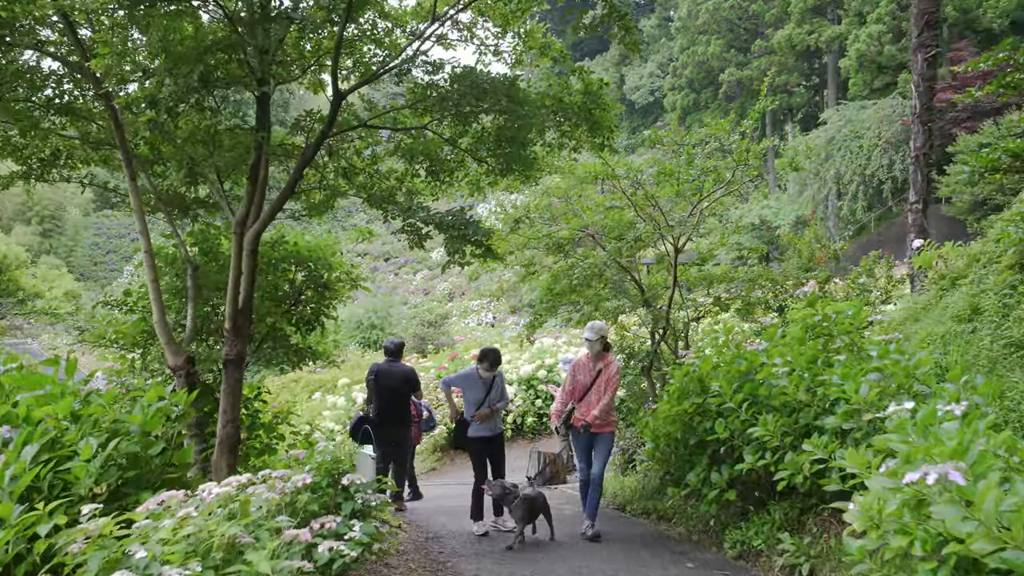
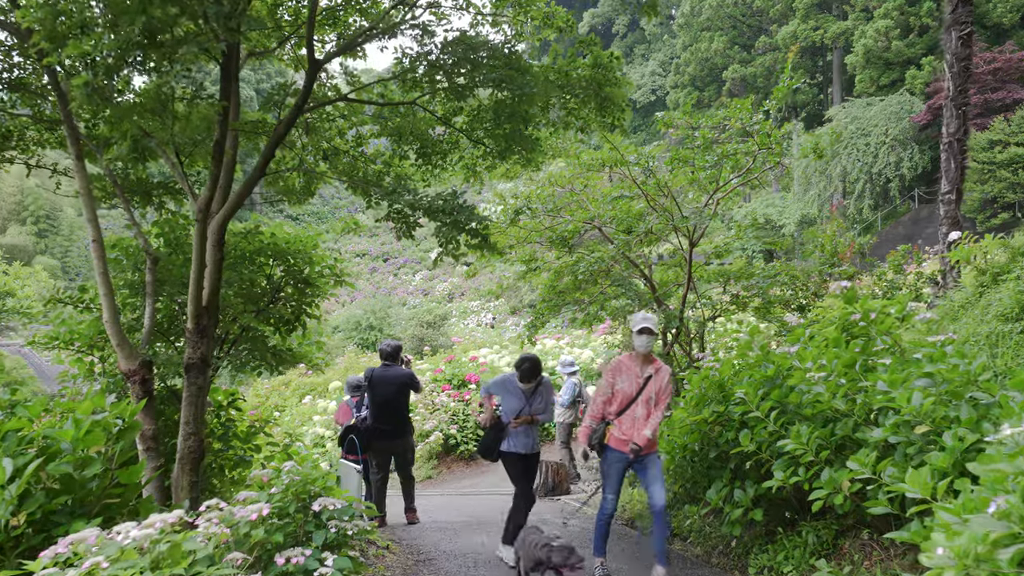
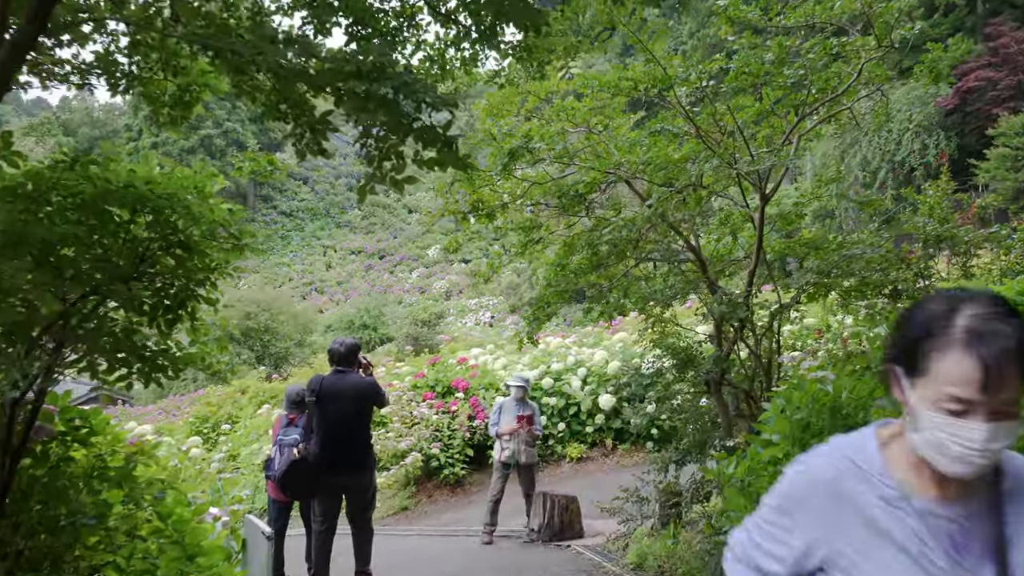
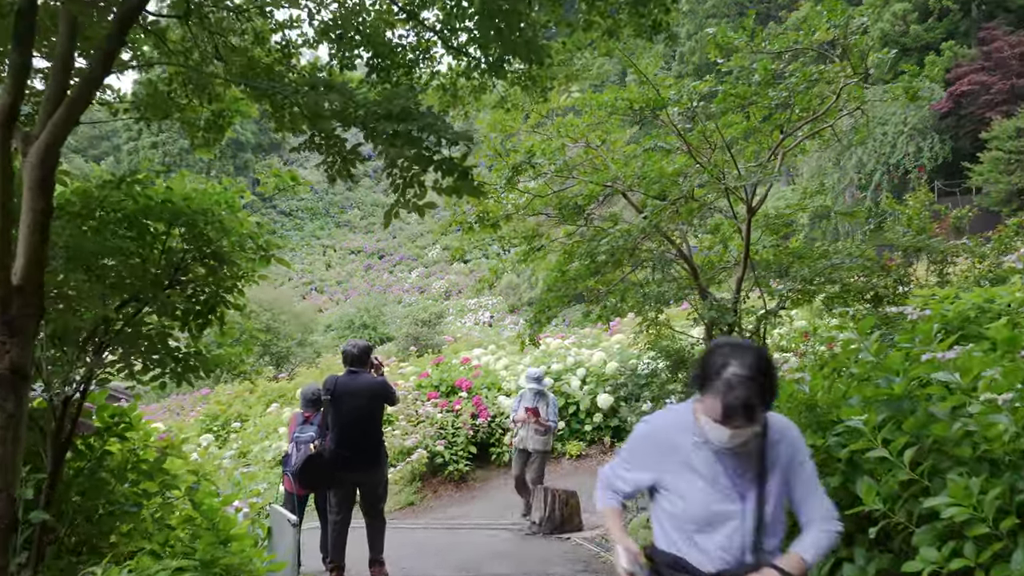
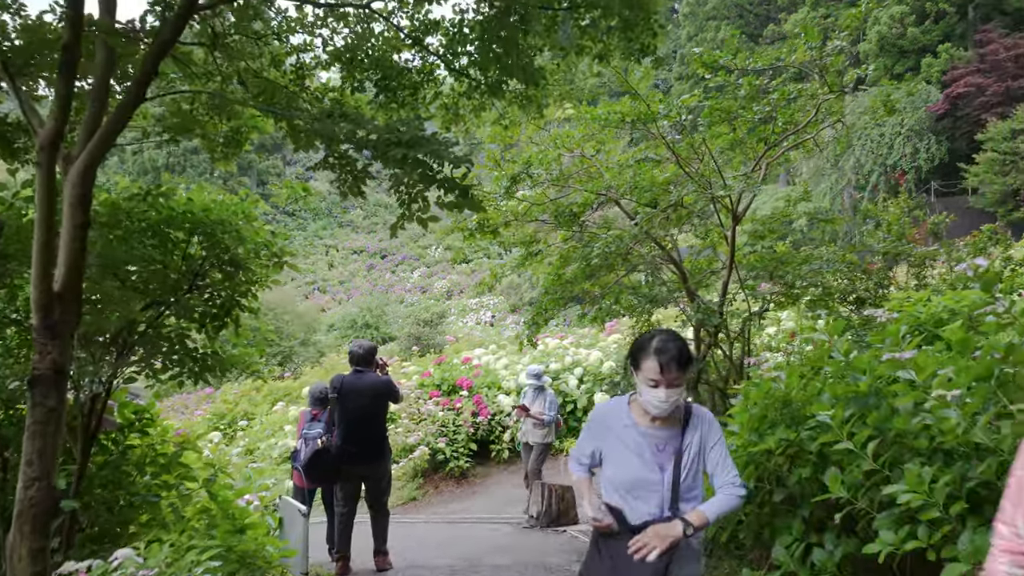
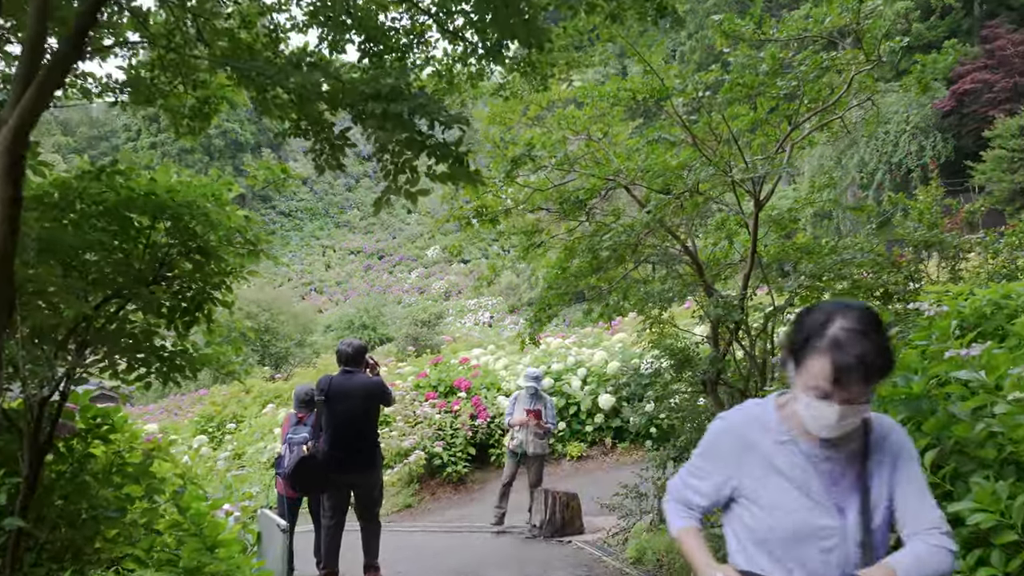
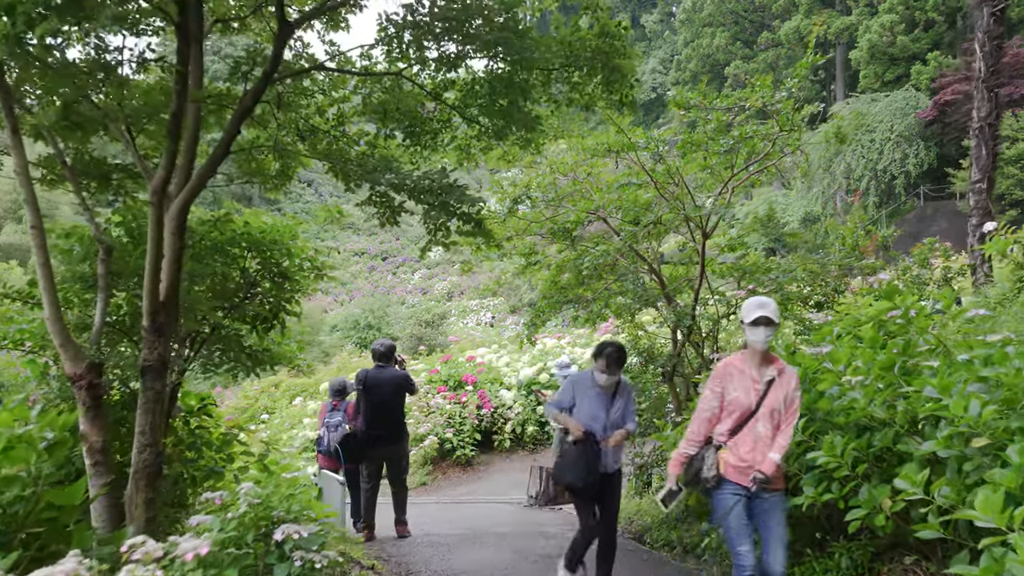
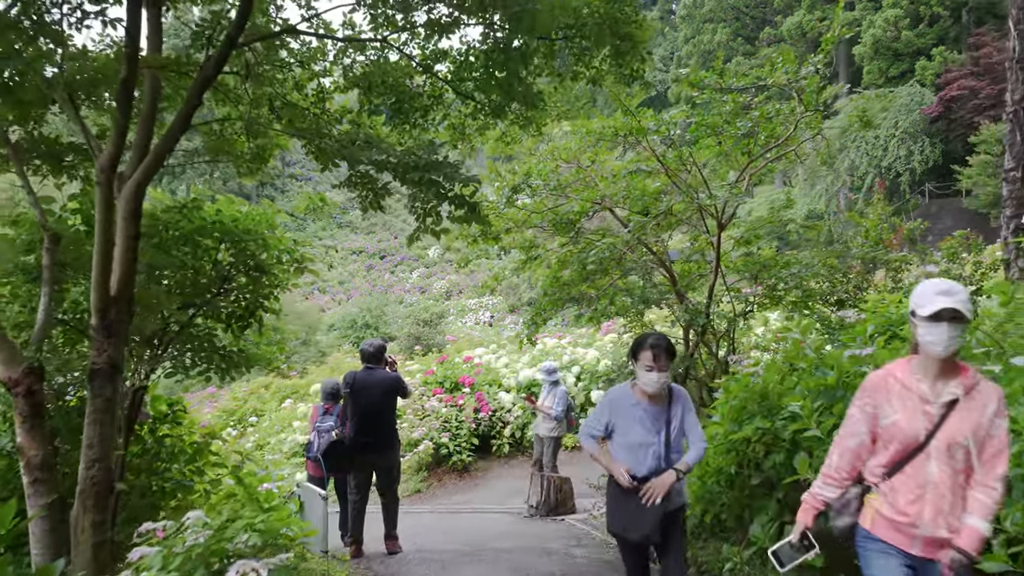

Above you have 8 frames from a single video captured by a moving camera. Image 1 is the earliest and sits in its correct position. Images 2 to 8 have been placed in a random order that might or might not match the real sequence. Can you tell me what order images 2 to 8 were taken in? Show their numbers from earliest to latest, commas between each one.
2, 7, 8, 5, 4, 6, 3
